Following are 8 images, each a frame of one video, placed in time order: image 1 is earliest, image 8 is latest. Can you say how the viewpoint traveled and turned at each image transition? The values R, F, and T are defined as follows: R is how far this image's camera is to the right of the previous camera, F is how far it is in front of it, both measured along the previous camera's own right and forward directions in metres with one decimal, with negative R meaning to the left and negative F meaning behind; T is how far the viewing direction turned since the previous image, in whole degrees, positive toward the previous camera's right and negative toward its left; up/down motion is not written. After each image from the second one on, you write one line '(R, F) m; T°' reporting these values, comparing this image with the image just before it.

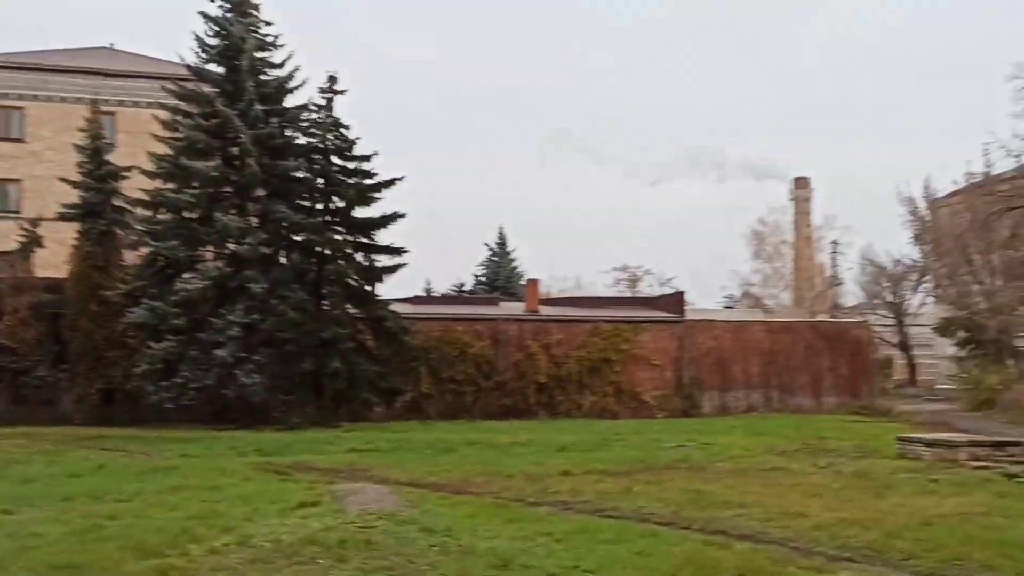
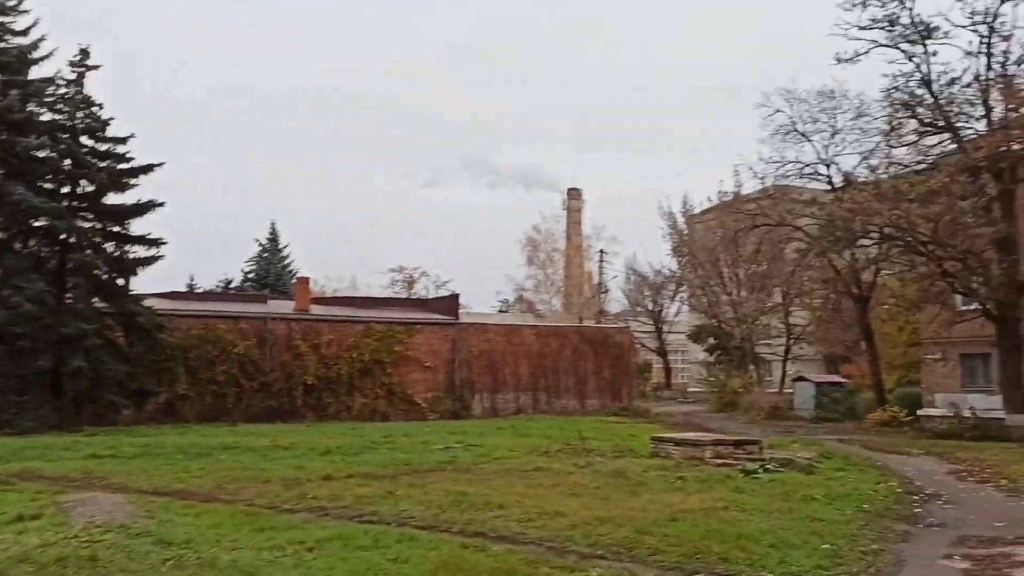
(+0.2, +0.3) m; +14°
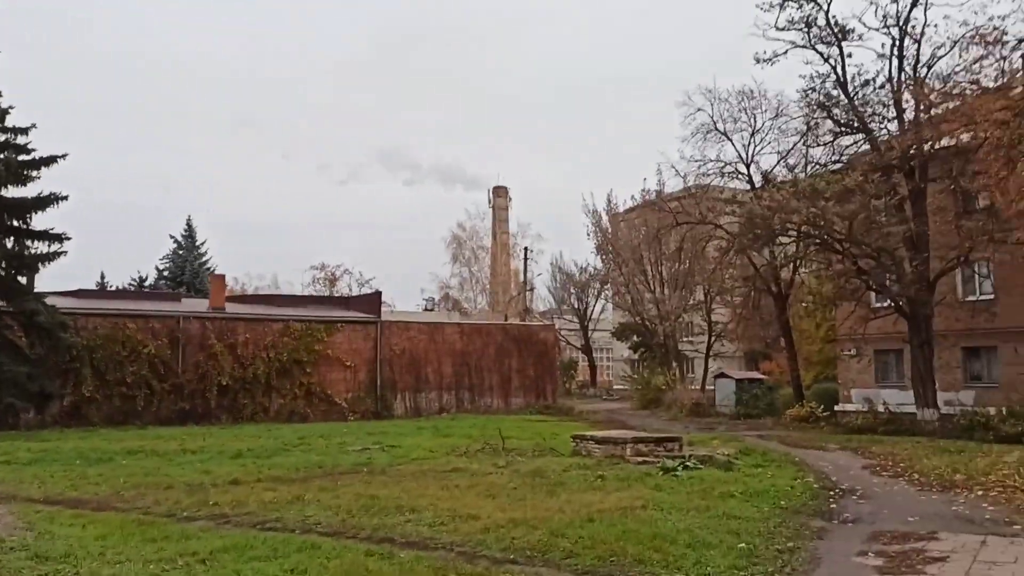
(+0.2, +0.4) m; +4°
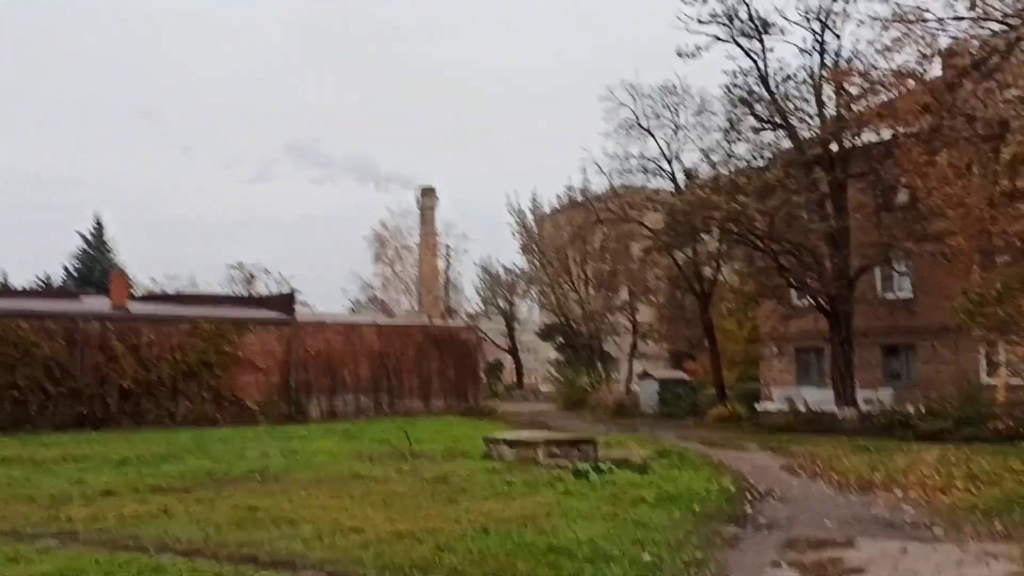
(+0.4, +0.9) m; +4°
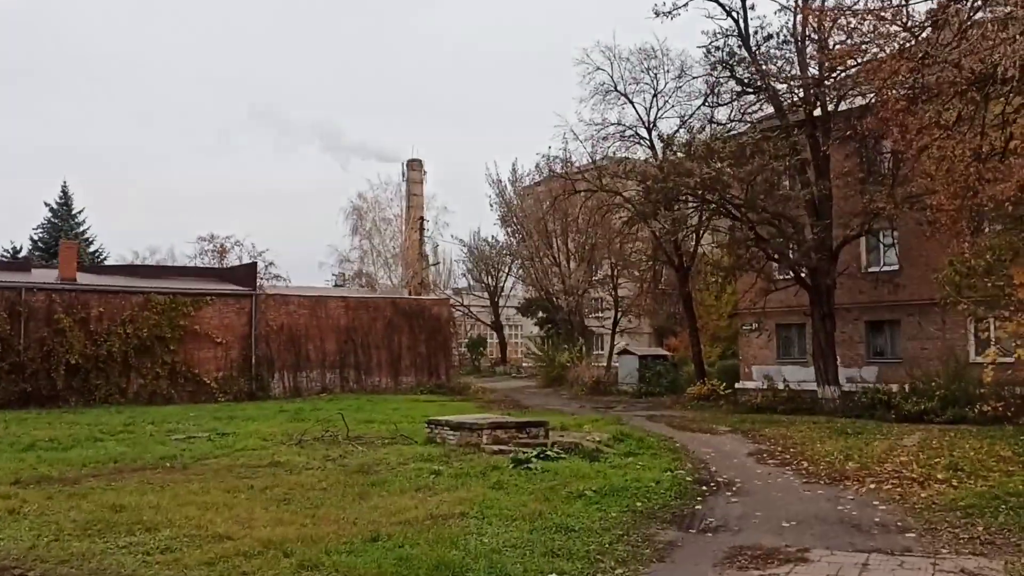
(+0.8, +1.5) m; 0°
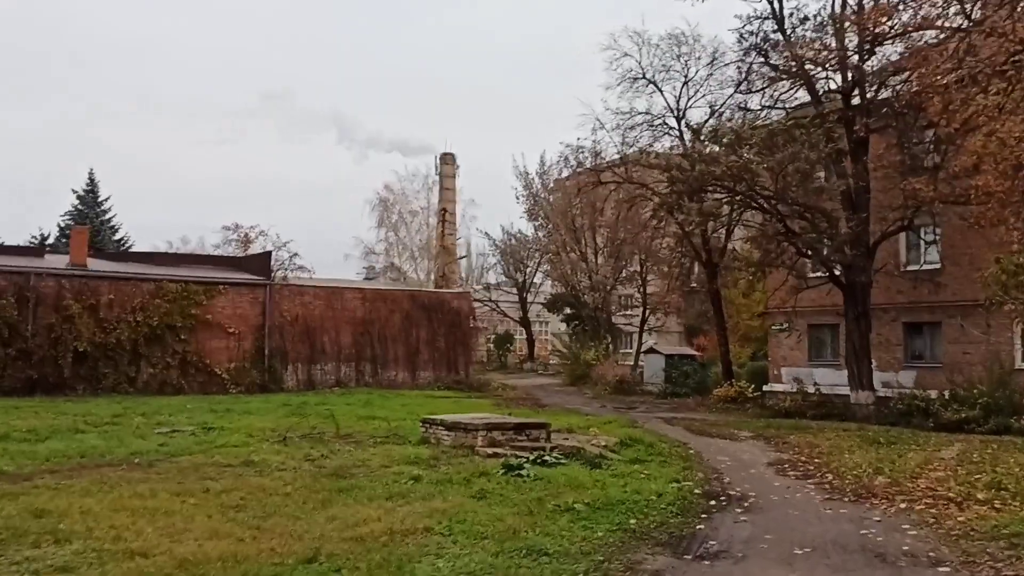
(+0.5, +1.1) m; -2°
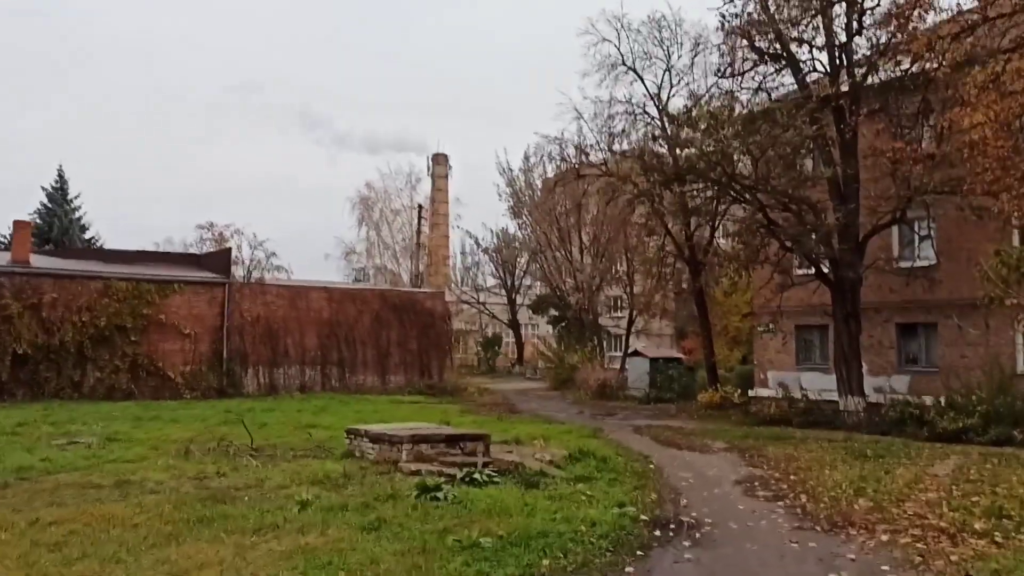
(+0.9, +1.7) m; 0°
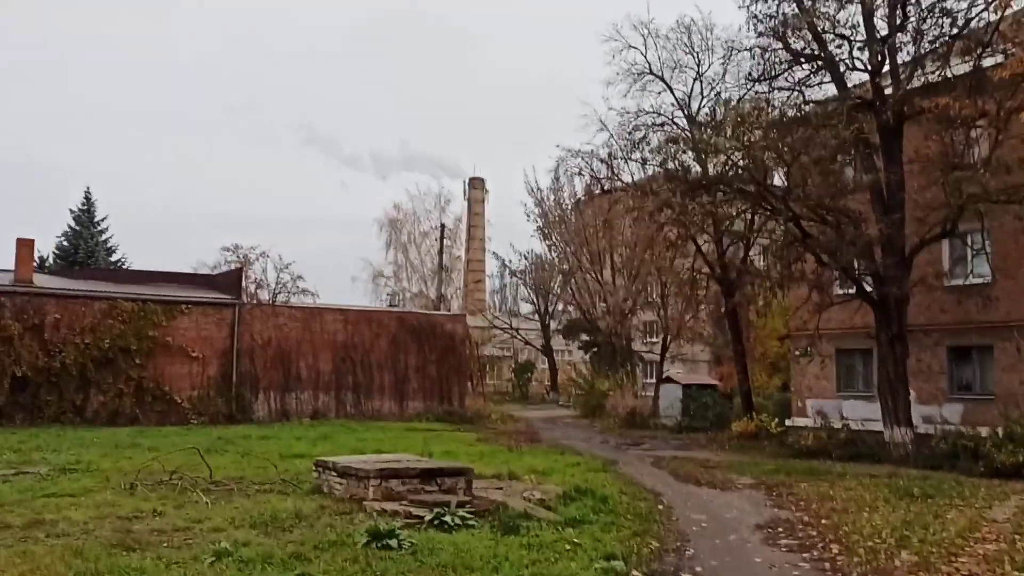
(+0.7, +1.5) m; -3°
